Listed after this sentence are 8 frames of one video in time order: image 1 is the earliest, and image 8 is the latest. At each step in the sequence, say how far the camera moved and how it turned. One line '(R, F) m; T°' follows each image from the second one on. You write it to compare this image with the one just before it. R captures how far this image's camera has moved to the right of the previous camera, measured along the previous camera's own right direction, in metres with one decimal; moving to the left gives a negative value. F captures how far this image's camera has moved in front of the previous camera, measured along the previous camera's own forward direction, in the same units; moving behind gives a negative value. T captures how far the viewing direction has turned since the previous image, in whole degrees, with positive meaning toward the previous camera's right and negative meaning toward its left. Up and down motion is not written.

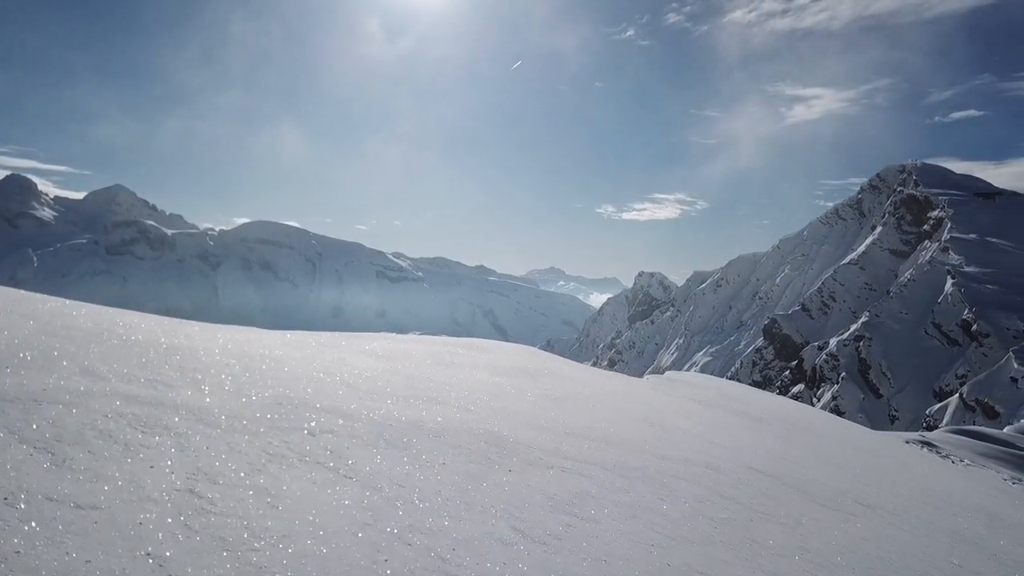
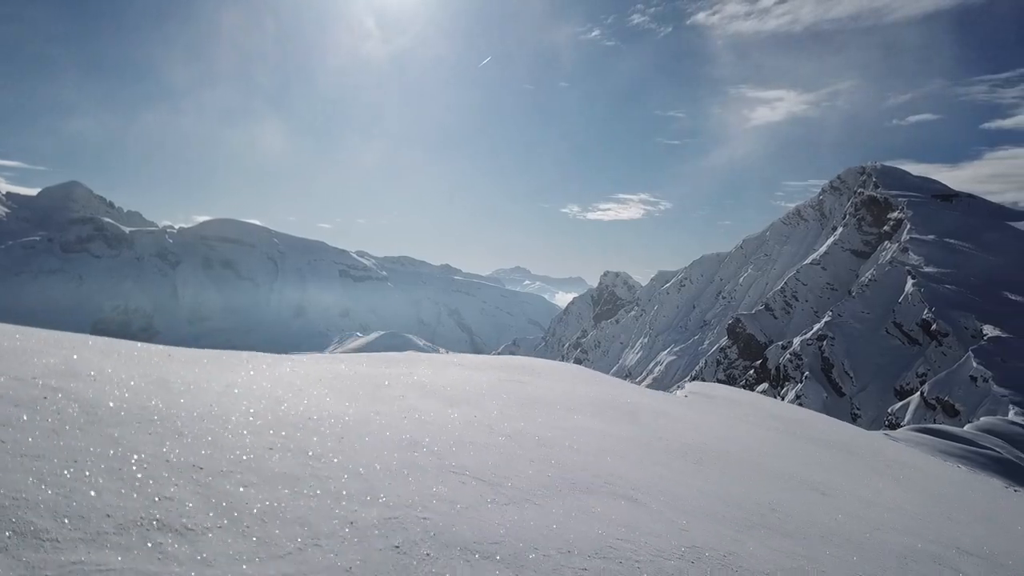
(-1.0, +2.4) m; +4°
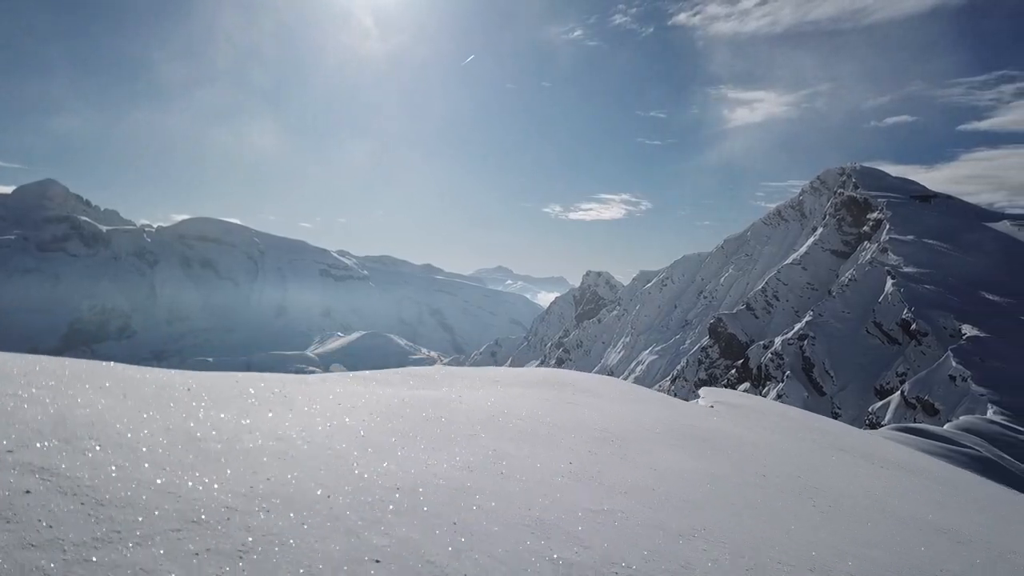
(+0.1, +1.7) m; +2°
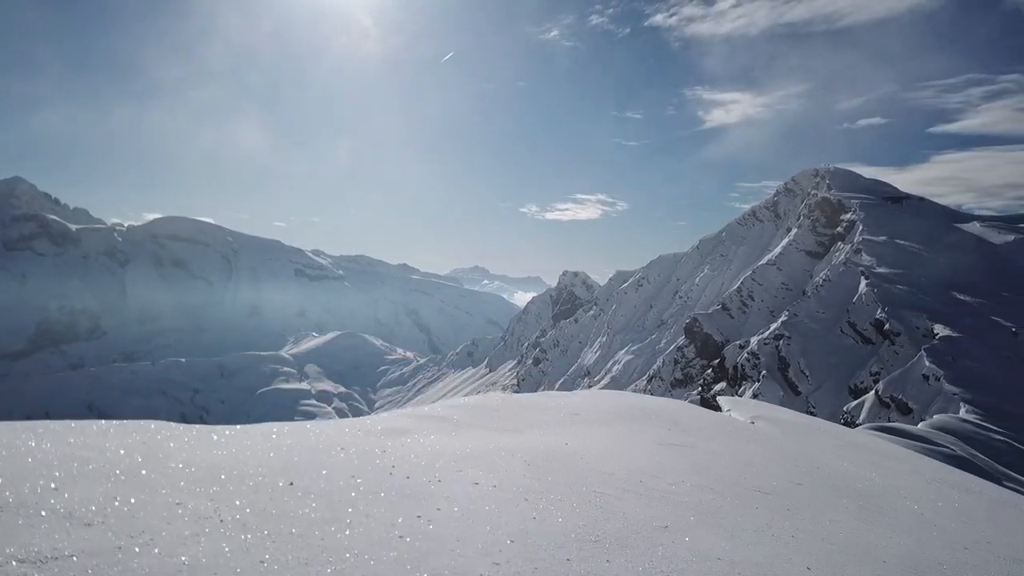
(0.0, +2.0) m; +3°
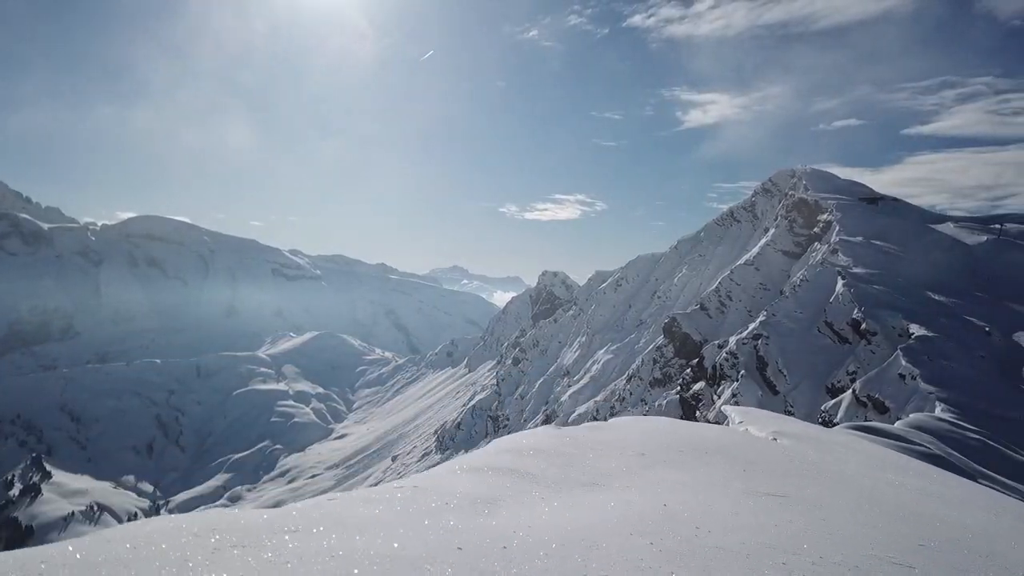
(0.0, +1.7) m; +2°
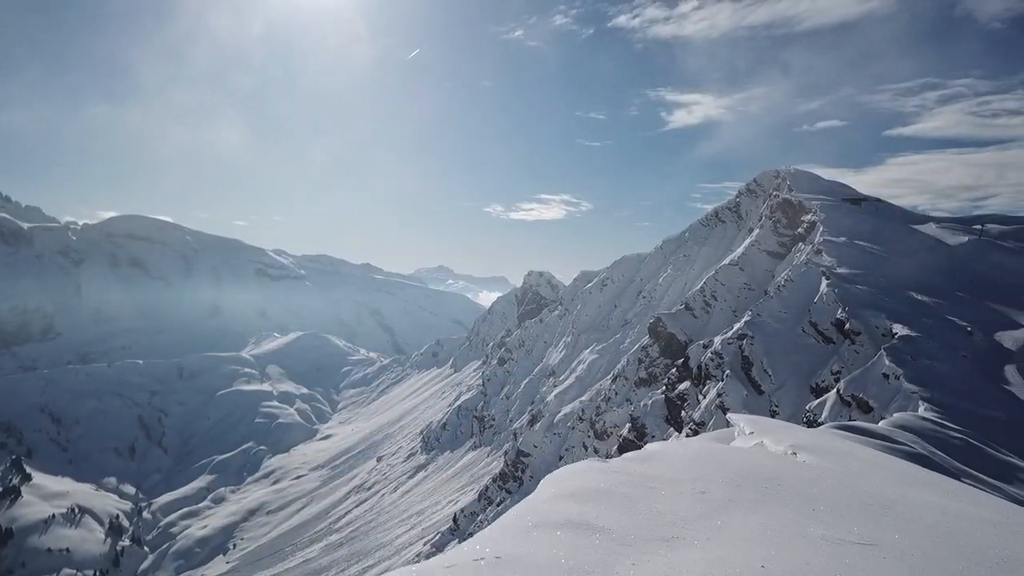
(+0.1, +1.2) m; +2°
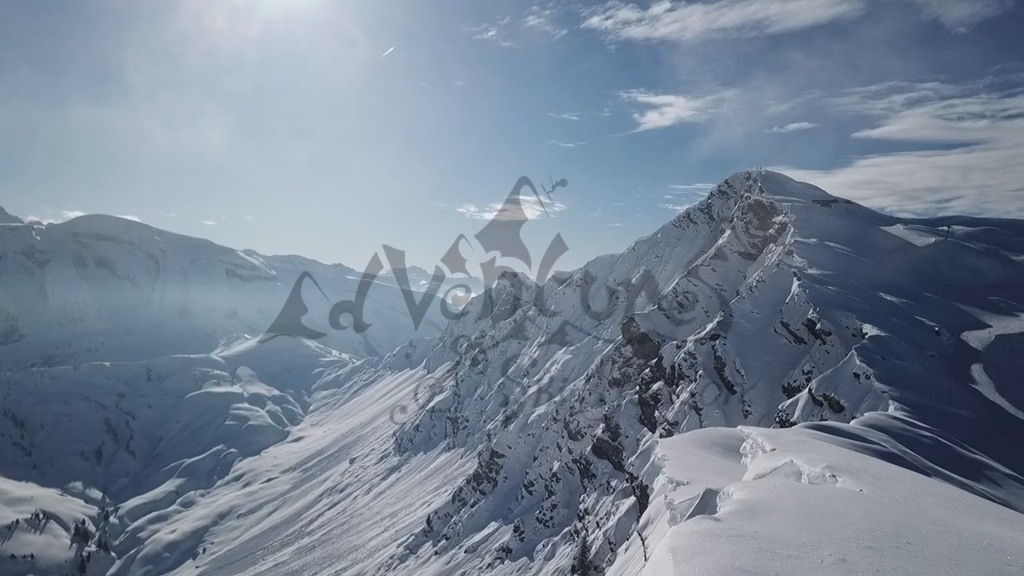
(+0.1, +2.0) m; +3°
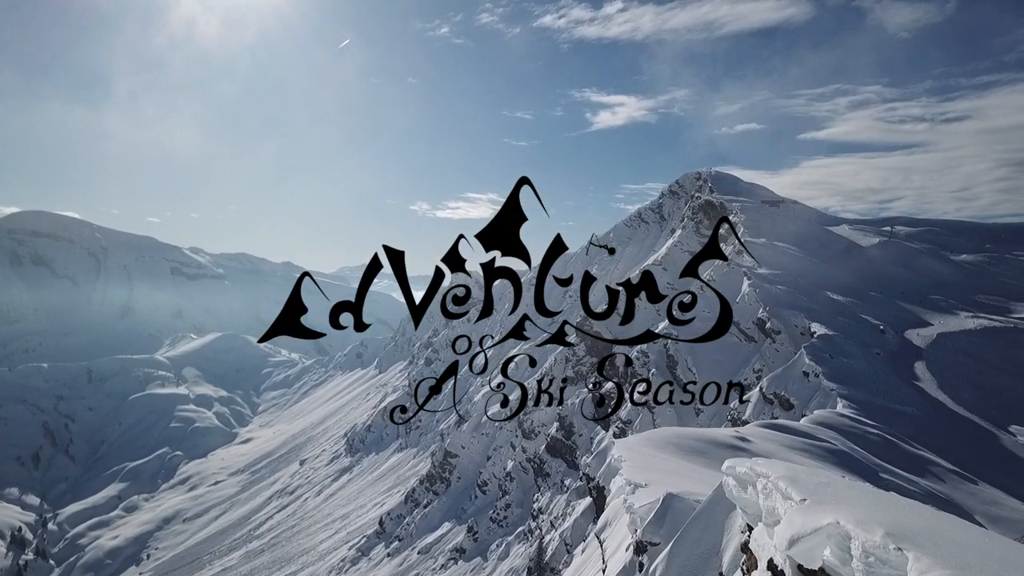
(+0.2, +3.3) m; +5°
